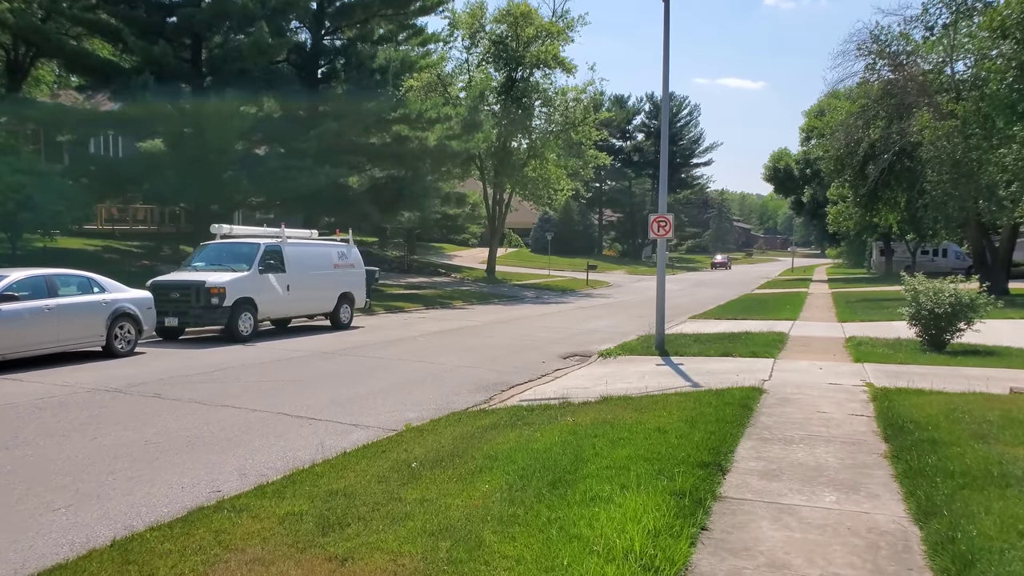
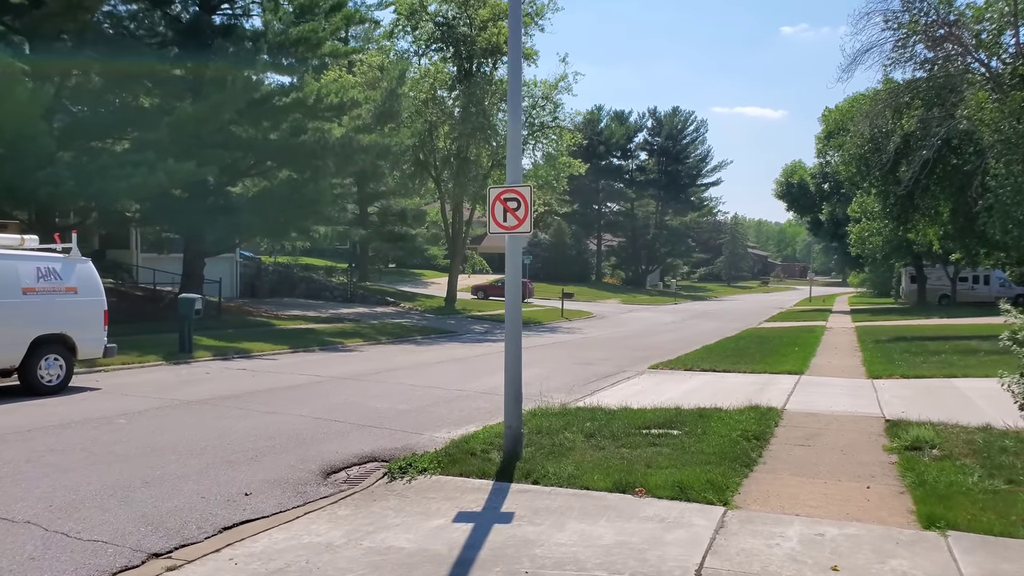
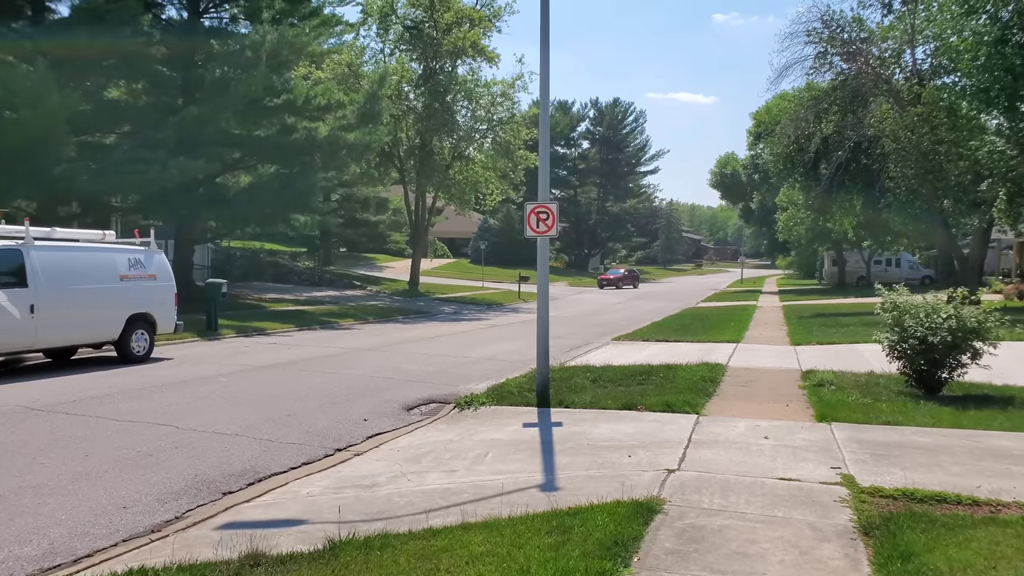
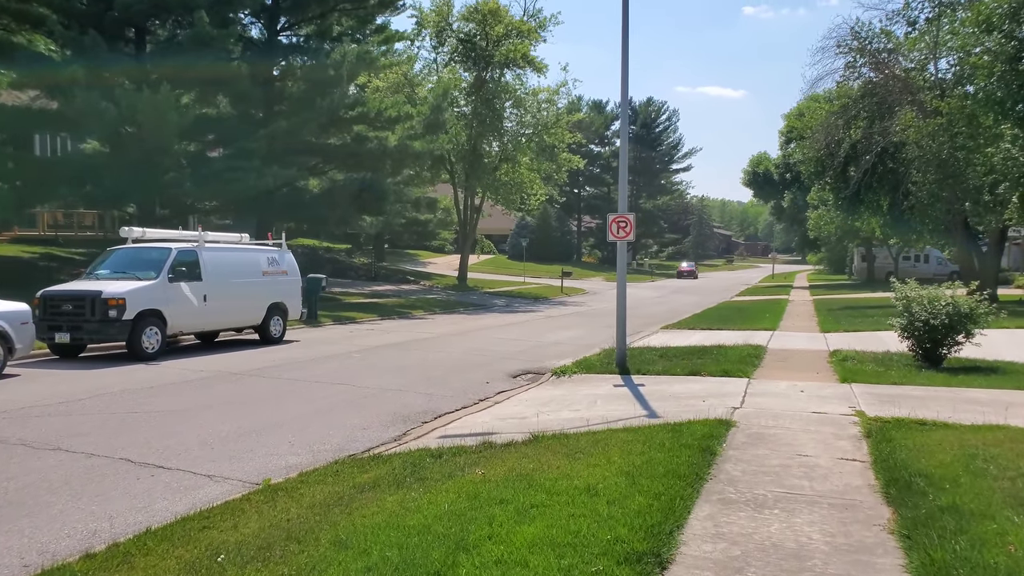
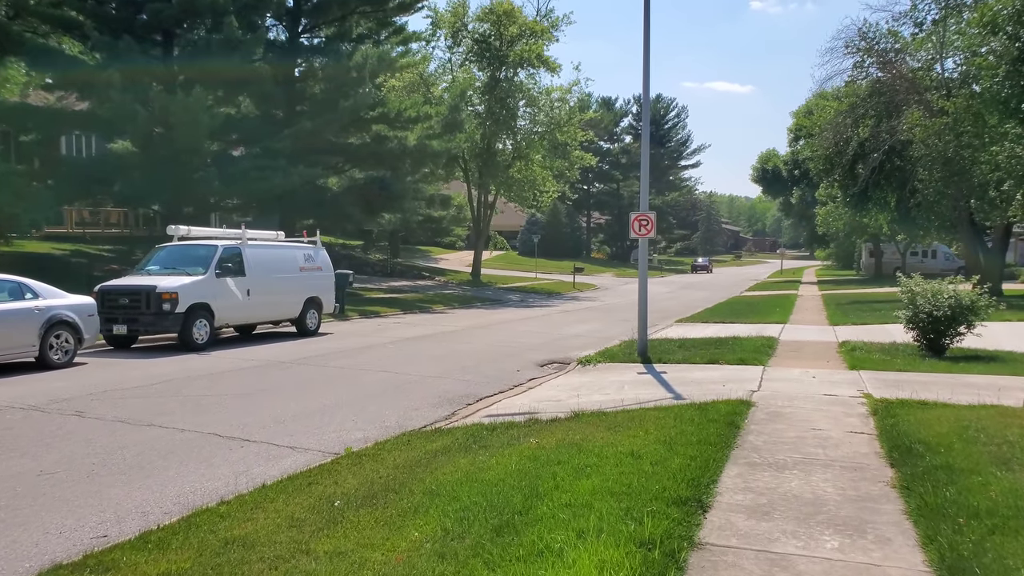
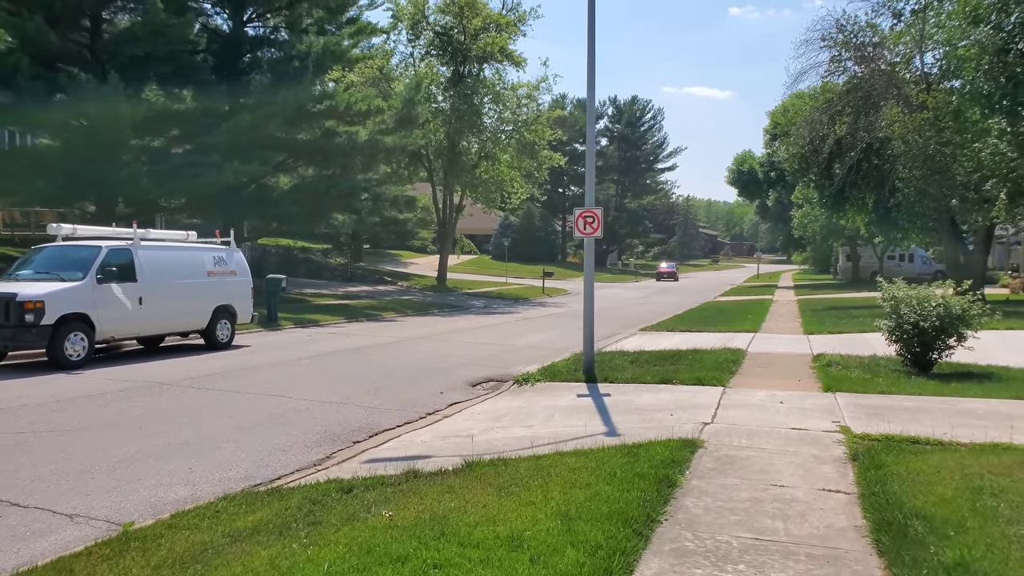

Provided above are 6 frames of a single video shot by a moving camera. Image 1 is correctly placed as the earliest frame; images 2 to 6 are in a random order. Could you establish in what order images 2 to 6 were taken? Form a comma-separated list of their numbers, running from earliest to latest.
5, 4, 6, 3, 2
